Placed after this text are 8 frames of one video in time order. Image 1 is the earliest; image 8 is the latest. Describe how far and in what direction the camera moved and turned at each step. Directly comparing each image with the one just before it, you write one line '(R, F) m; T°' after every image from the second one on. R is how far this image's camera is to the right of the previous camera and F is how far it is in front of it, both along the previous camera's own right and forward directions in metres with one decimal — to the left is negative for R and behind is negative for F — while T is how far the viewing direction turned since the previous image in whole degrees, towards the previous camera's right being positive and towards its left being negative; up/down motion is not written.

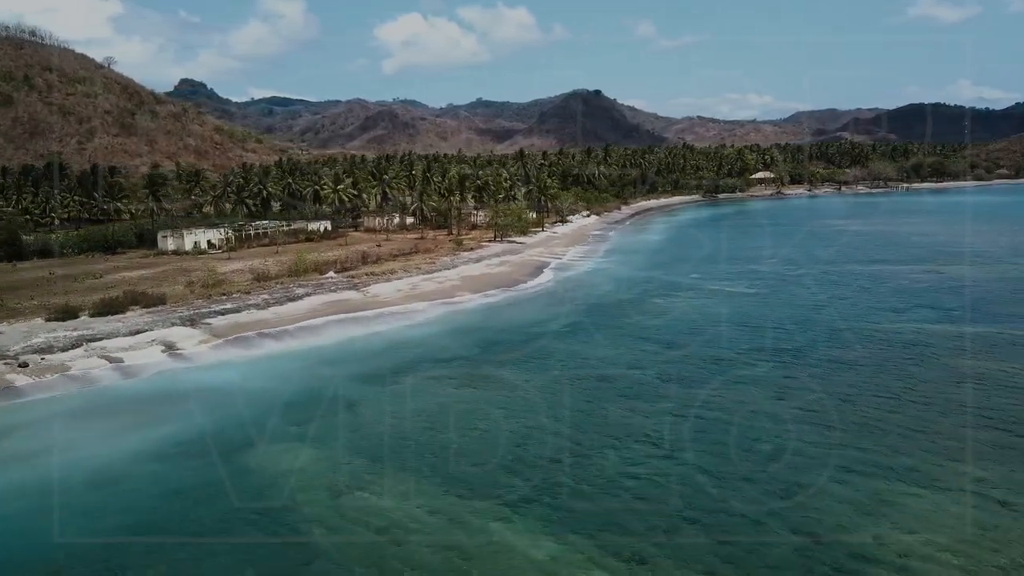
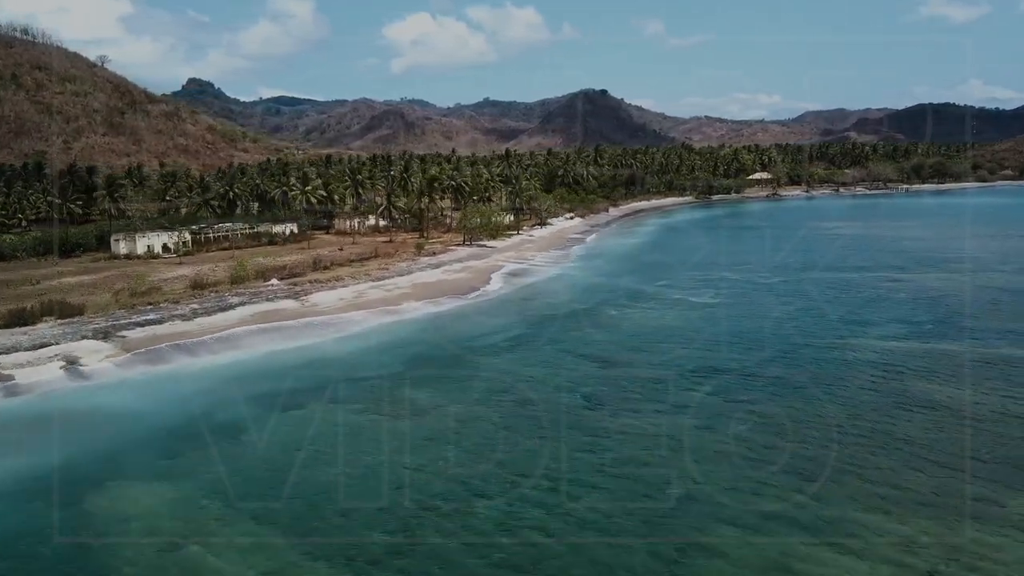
(+3.9, +2.9) m; 0°
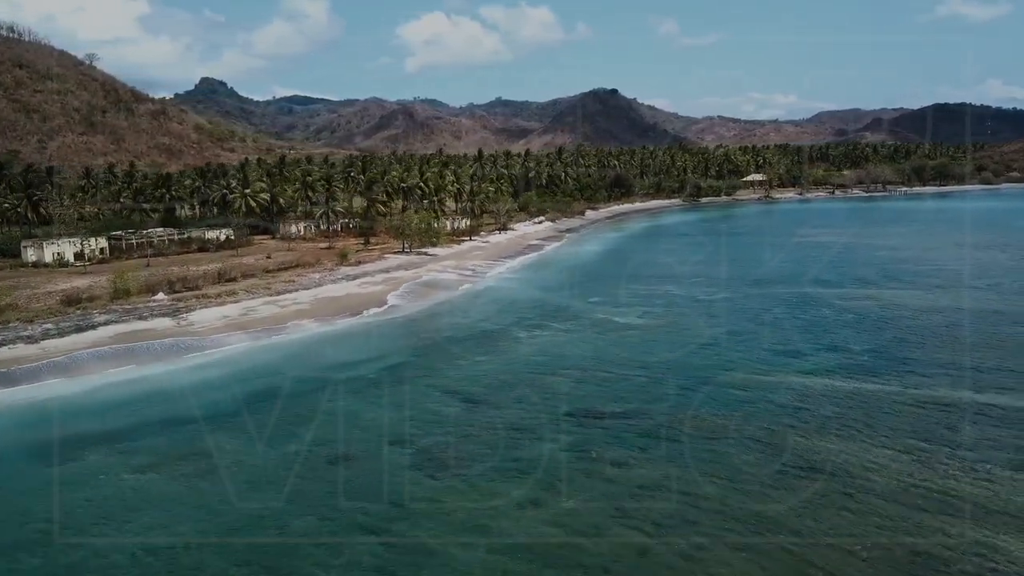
(+6.8, +5.1) m; -1°
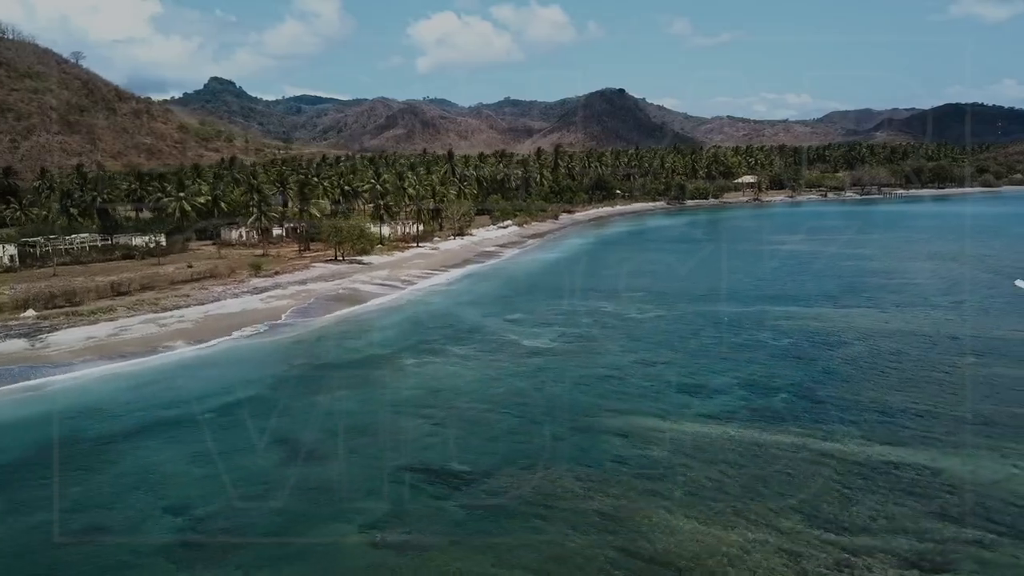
(+6.2, +4.8) m; -1°
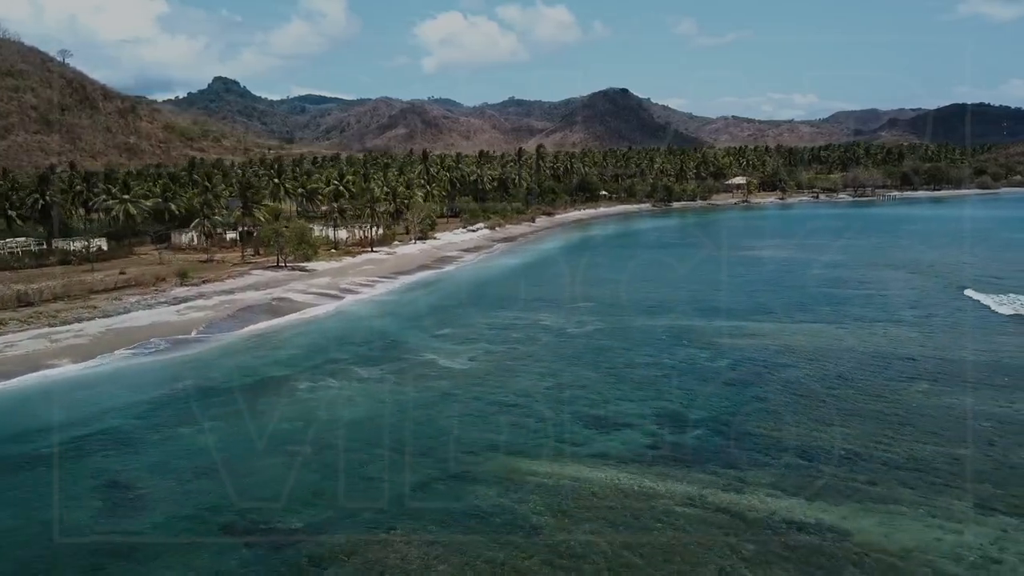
(+4.6, +3.6) m; 0°
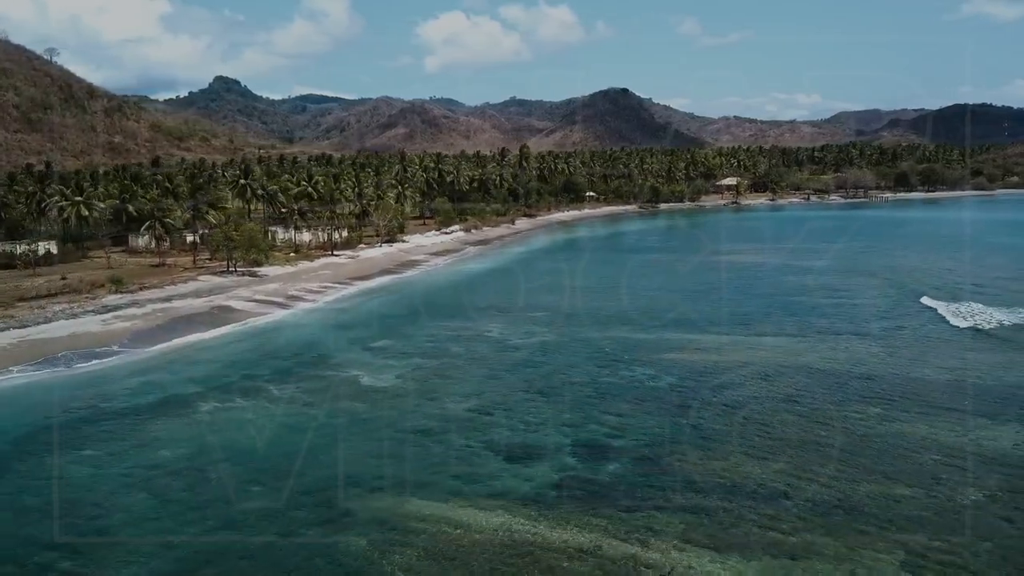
(+3.4, +2.7) m; 0°
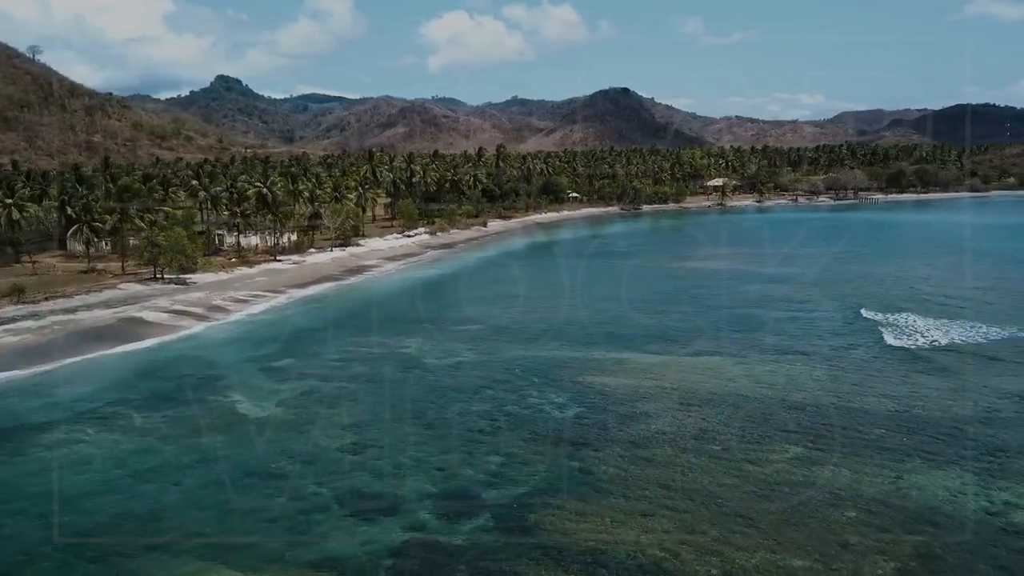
(+4.5, +3.6) m; 0°
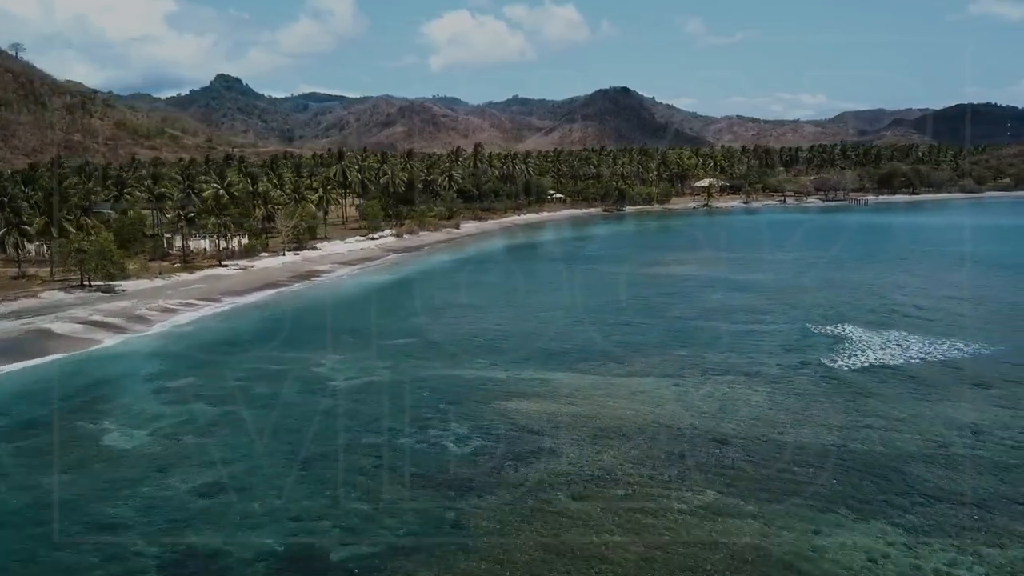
(+3.9, +3.3) m; 0°
